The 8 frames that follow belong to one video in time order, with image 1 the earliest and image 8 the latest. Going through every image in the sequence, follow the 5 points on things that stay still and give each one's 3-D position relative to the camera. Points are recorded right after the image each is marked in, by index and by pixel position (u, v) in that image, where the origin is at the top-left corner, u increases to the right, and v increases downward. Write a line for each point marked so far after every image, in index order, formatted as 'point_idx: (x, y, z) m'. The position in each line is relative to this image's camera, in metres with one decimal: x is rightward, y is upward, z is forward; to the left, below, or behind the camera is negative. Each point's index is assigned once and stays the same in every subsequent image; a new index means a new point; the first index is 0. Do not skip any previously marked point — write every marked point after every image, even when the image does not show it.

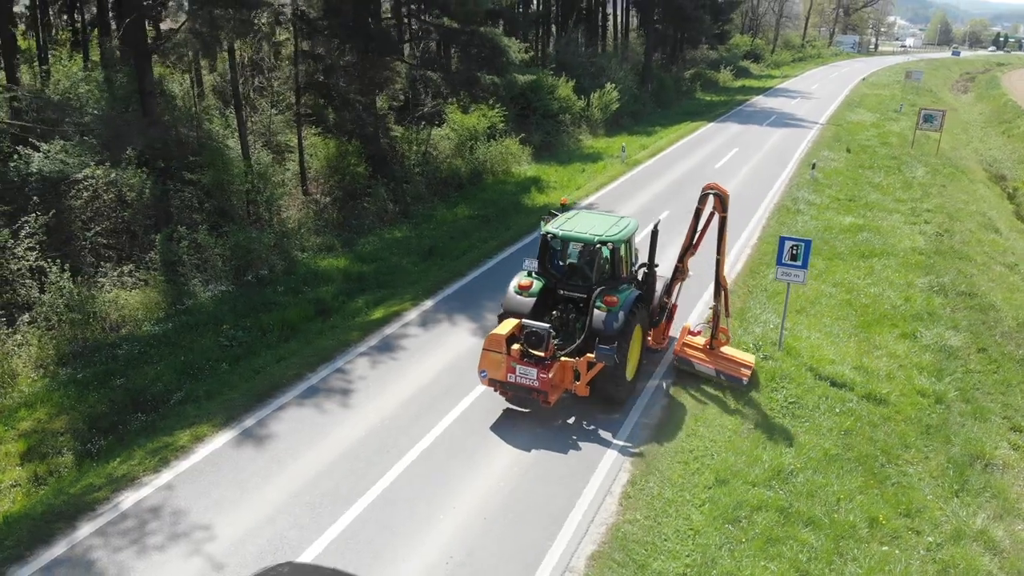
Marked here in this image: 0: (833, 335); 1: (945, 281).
0: (+5.1, -0.7, +12.8) m
1: (+8.2, +0.1, +15.3) m
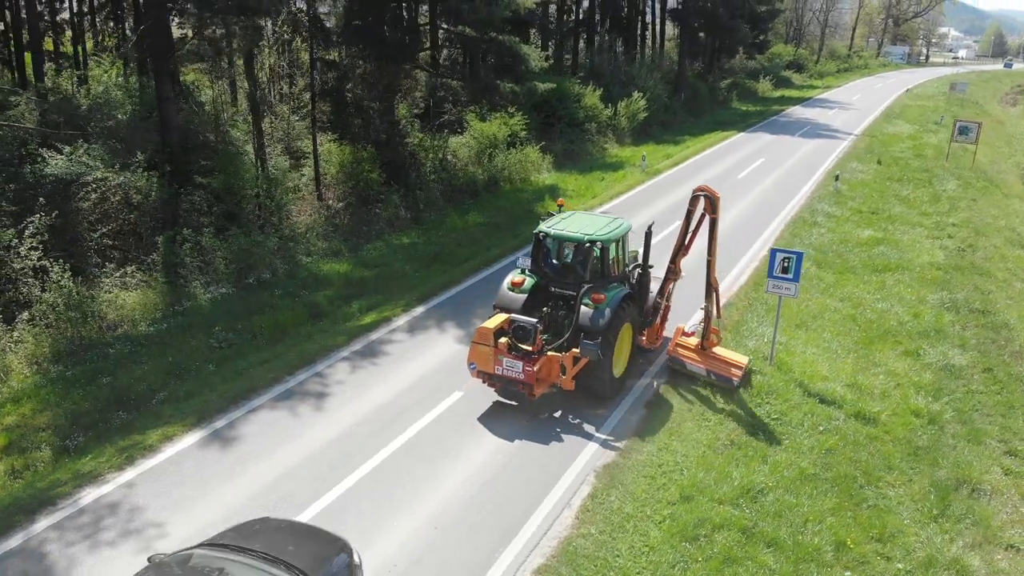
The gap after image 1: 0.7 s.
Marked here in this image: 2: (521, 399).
0: (+5.0, -1.0, +12.4) m
1: (+8.2, -0.2, +14.7) m
2: (+0.2, -1.3, +11.0) m
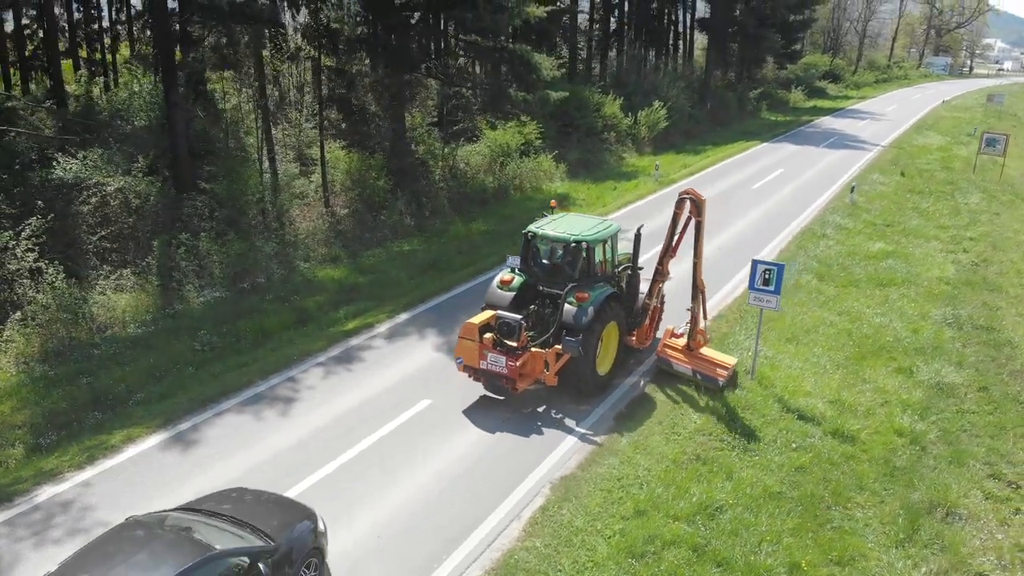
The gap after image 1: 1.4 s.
0: (+4.6, -1.2, +12.1) m
1: (+8.0, -0.5, +14.2) m
2: (-0.1, -1.5, +10.9) m
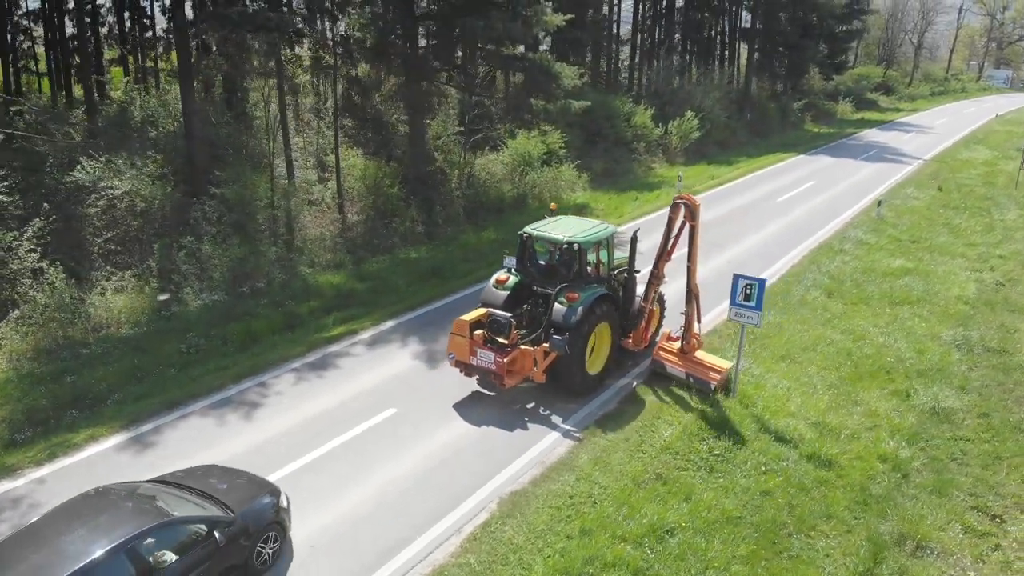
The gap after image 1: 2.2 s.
0: (+4.3, -1.4, +11.6) m
1: (+7.8, -0.8, +13.5) m
2: (-0.5, -1.6, +10.7) m
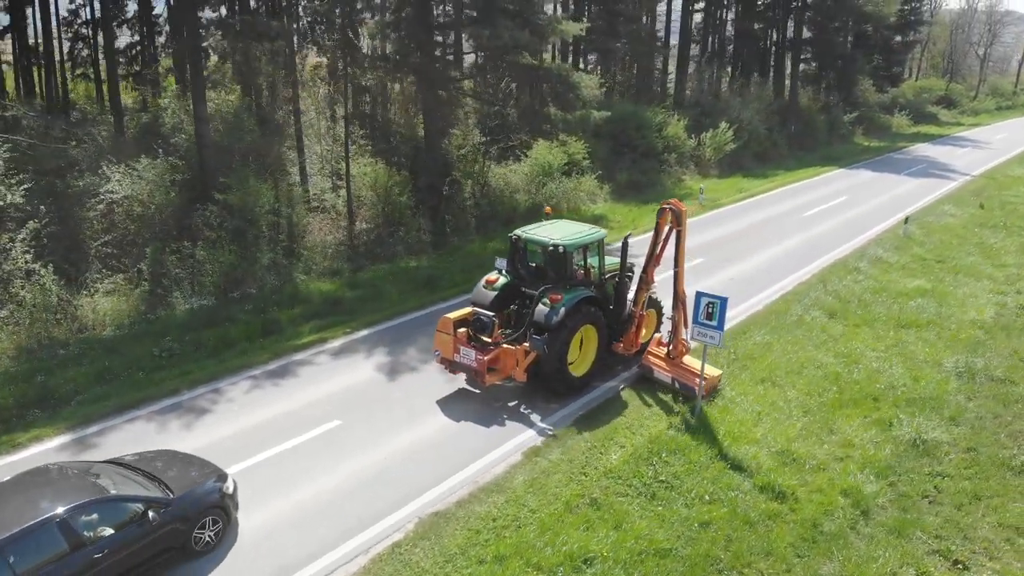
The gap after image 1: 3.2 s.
0: (+3.7, -1.7, +11.0) m
1: (+7.4, -1.2, +12.6) m
2: (-1.2, -1.7, +10.5) m
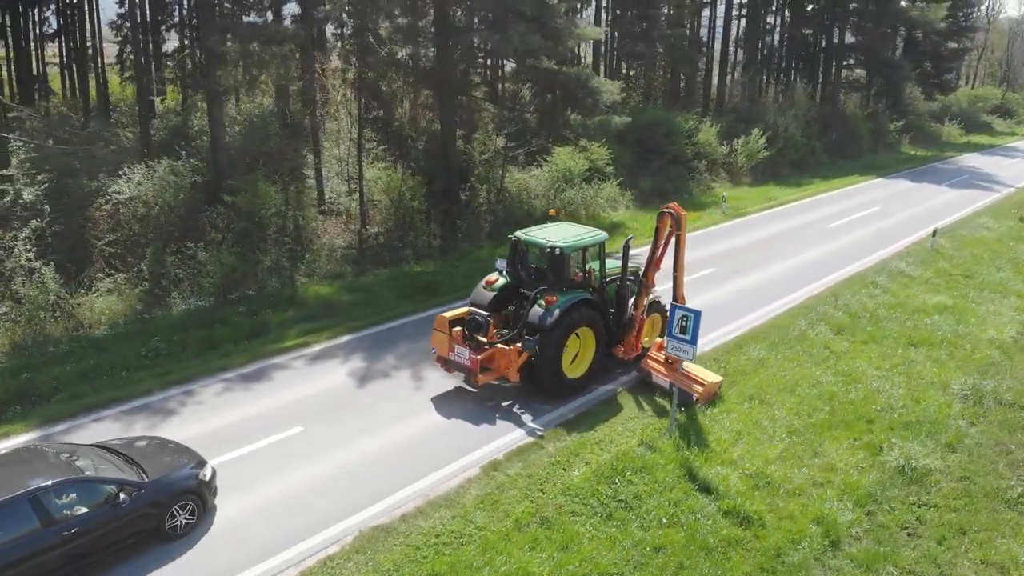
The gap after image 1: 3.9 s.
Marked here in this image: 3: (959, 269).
0: (+3.3, -1.9, +10.5) m
1: (+7.1, -1.4, +11.9) m
2: (-1.6, -1.8, +10.3) m
3: (+10.1, +0.4, +18.0) m
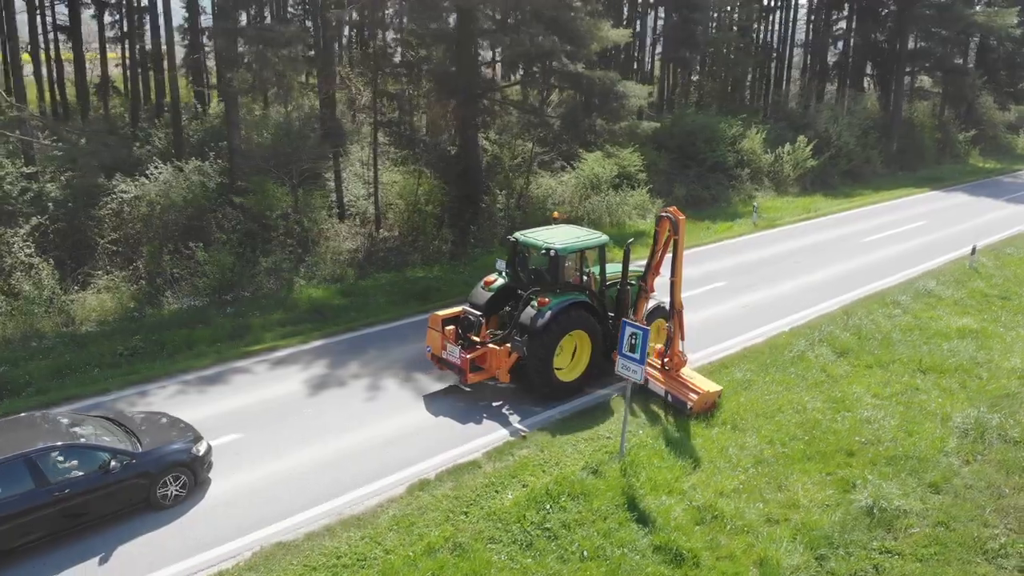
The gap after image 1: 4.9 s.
0: (+2.7, -2.1, +9.7) m
1: (+6.5, -1.8, +10.8) m
2: (-2.3, -1.9, +10.0) m
3: (+10.1, 0.0, +16.6) m
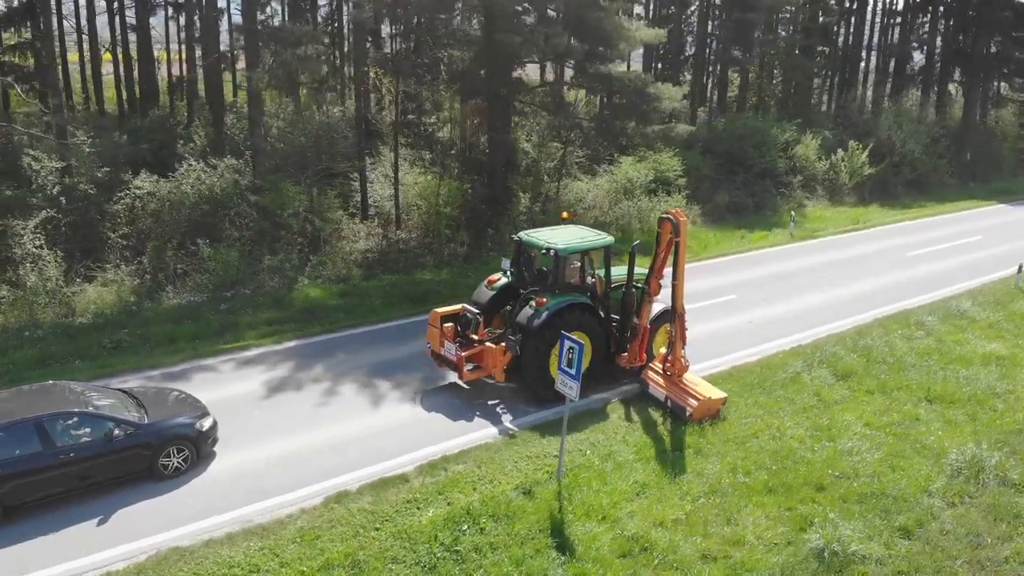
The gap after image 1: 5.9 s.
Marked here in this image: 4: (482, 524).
0: (+1.9, -2.2, +9.0) m
1: (+5.9, -2.1, +9.8) m
2: (-2.9, -1.9, +9.8) m
3: (+10.1, -0.5, +15.2) m
4: (-0.3, -2.4, +8.1) m
